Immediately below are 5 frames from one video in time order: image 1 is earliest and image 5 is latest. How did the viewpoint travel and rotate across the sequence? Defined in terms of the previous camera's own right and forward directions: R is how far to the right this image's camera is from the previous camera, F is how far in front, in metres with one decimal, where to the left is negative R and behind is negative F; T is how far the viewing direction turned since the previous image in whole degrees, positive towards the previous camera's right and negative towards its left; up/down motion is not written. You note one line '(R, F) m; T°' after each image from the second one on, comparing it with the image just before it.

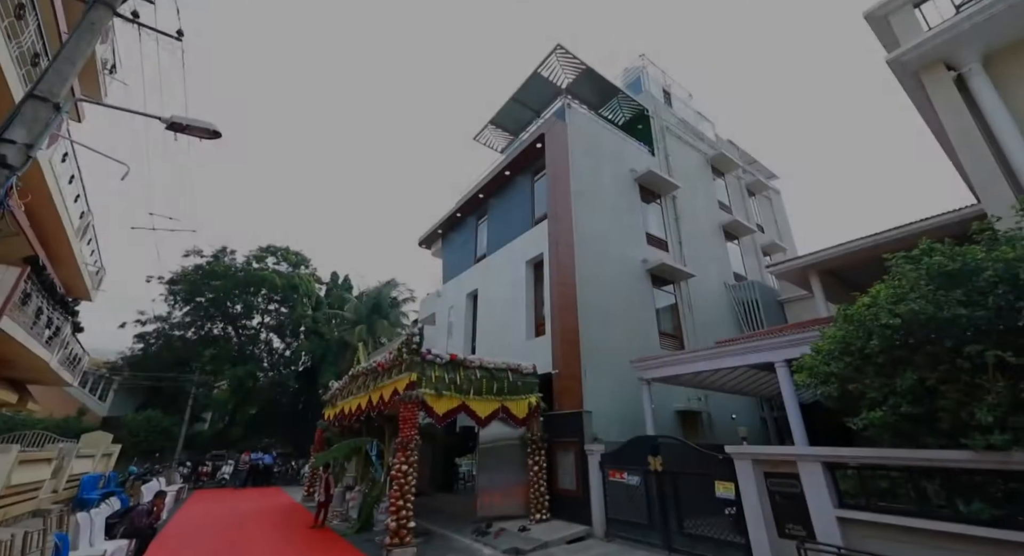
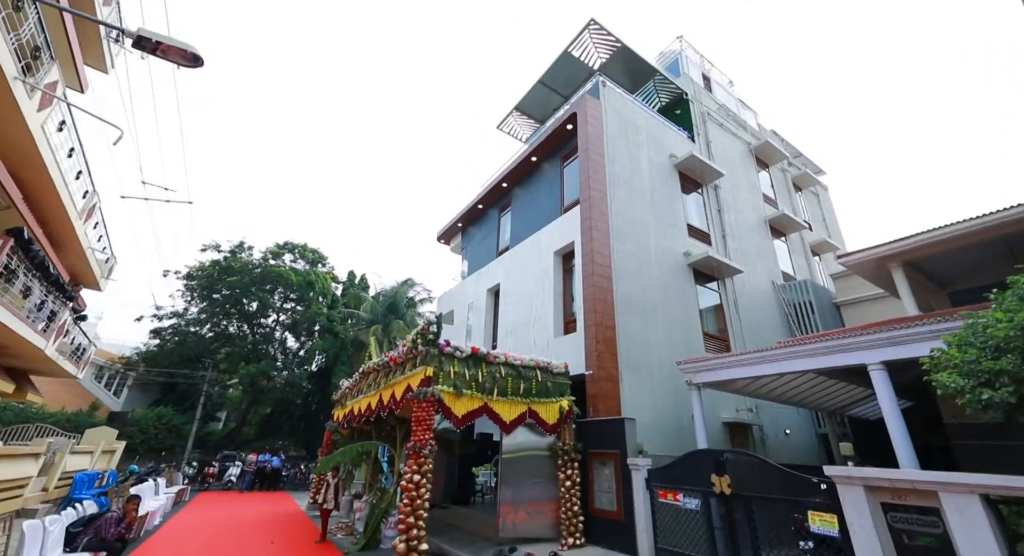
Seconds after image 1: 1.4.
(-0.2, +1.2) m; -2°
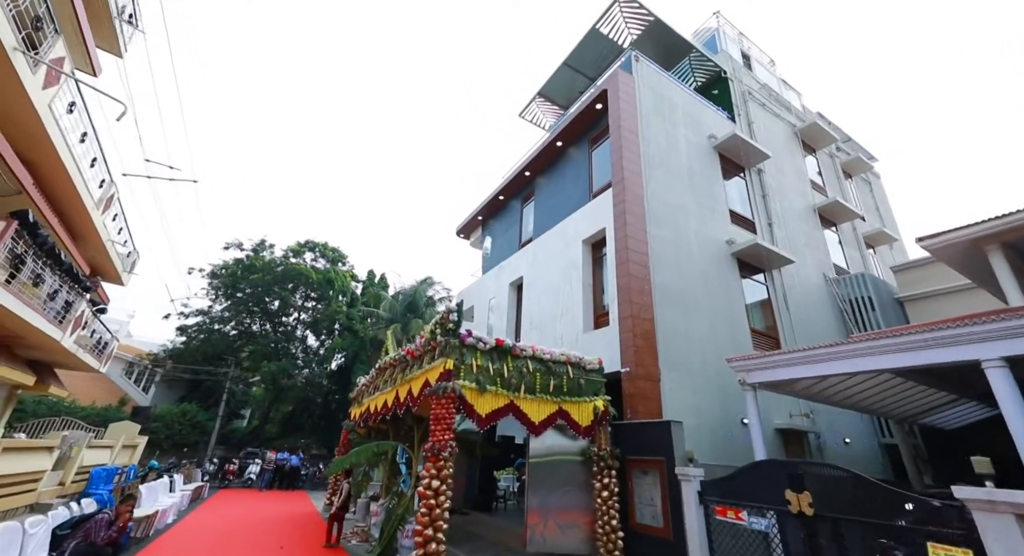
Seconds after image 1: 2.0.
(-0.1, +0.8) m; -3°
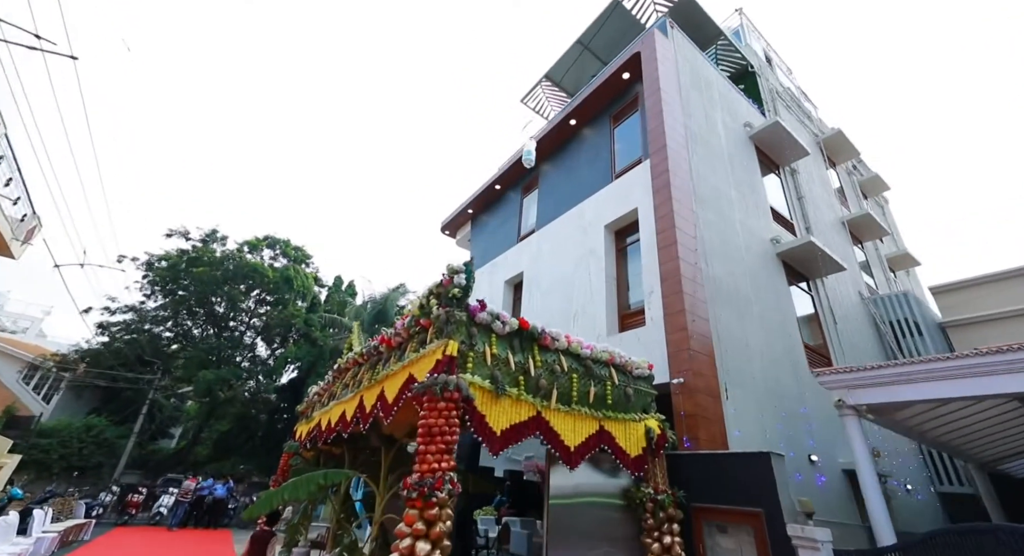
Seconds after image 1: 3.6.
(-0.7, +2.3) m; +4°
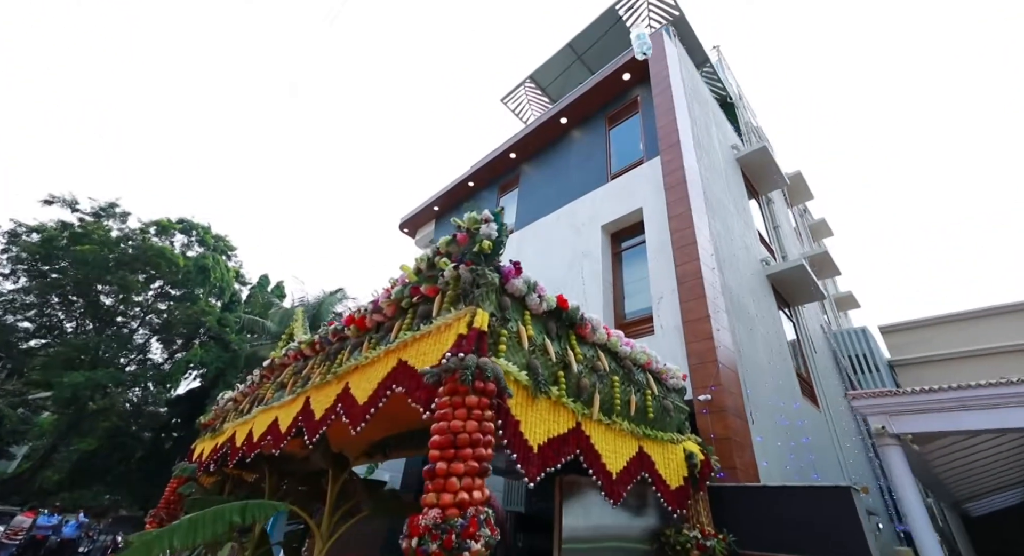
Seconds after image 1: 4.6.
(-0.8, +1.3) m; +8°
